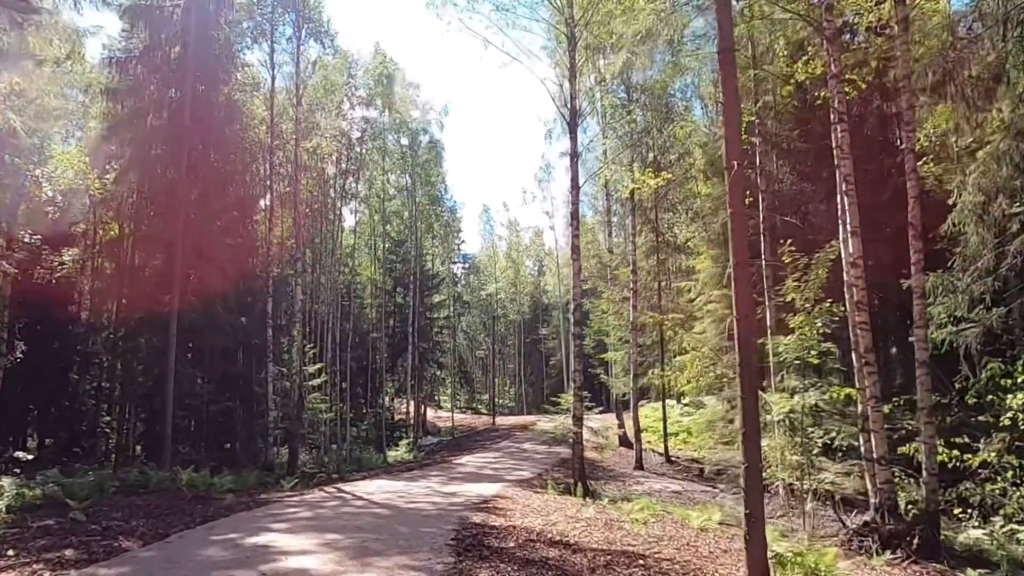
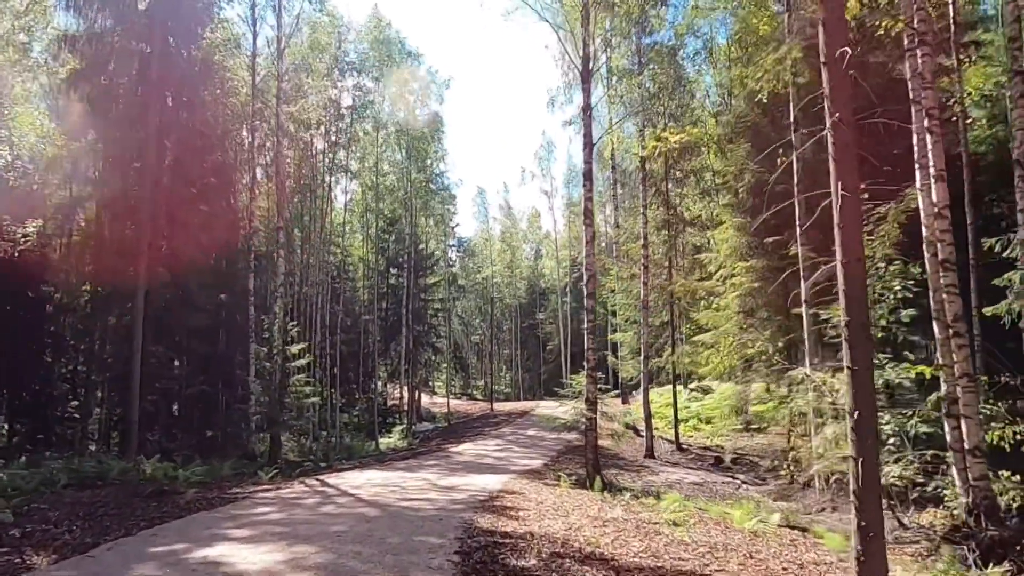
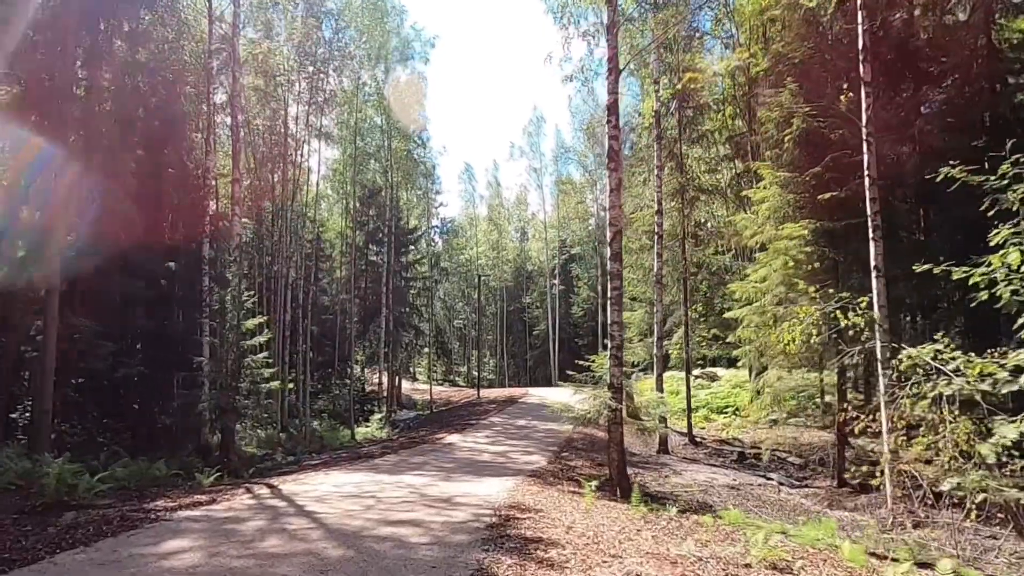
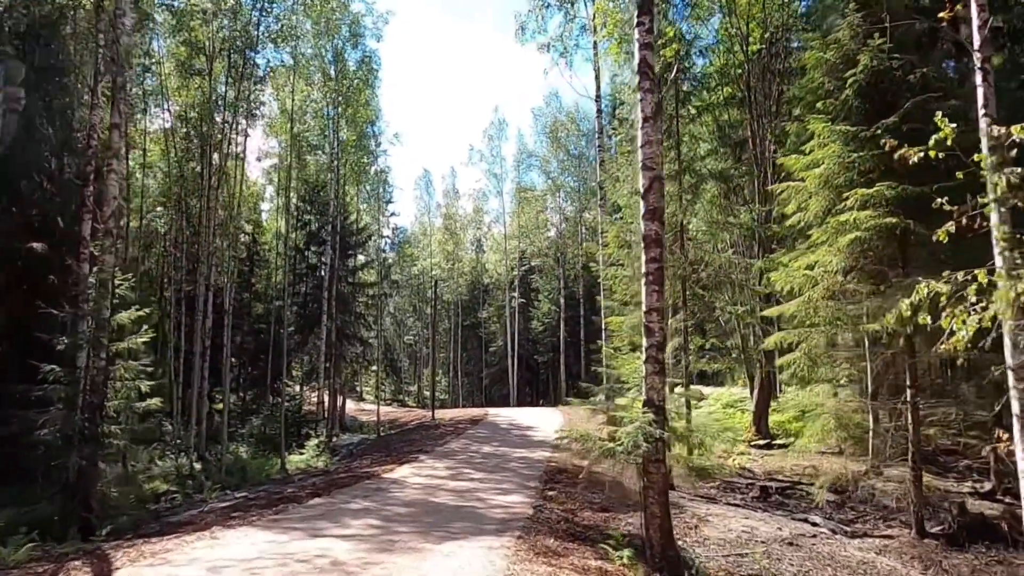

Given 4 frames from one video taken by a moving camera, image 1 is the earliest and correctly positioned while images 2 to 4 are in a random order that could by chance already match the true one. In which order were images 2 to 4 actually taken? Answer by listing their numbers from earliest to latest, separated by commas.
2, 3, 4
